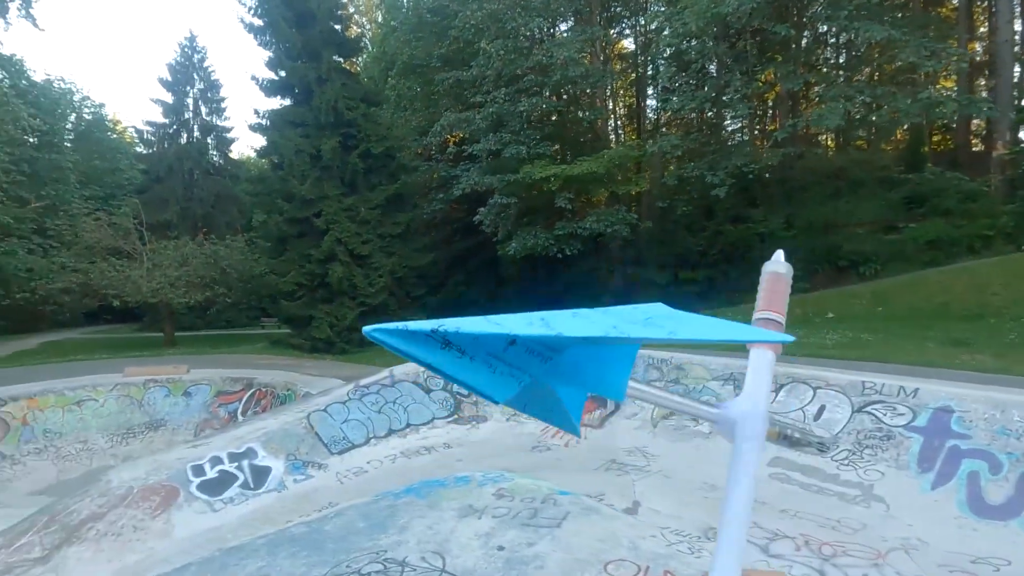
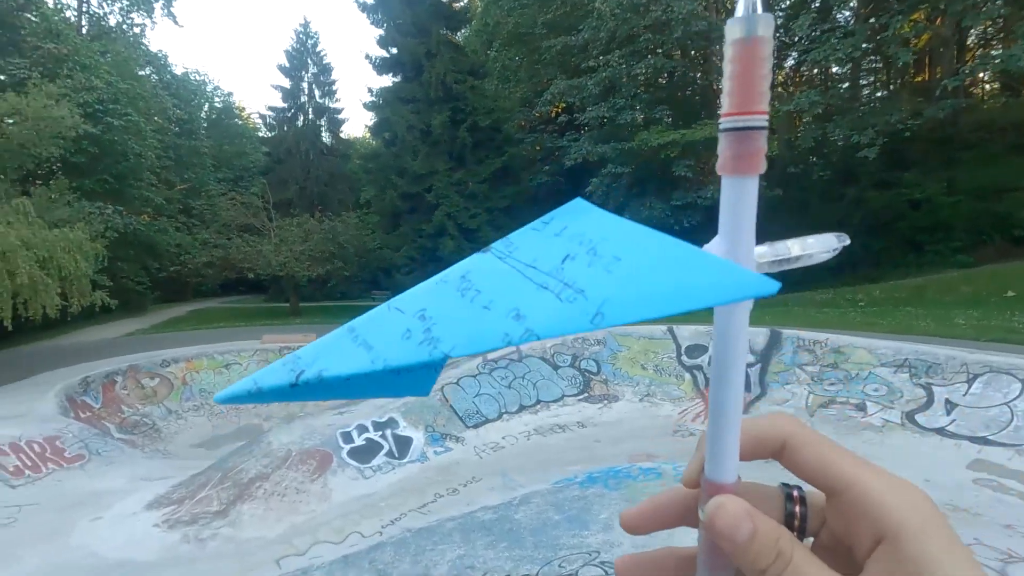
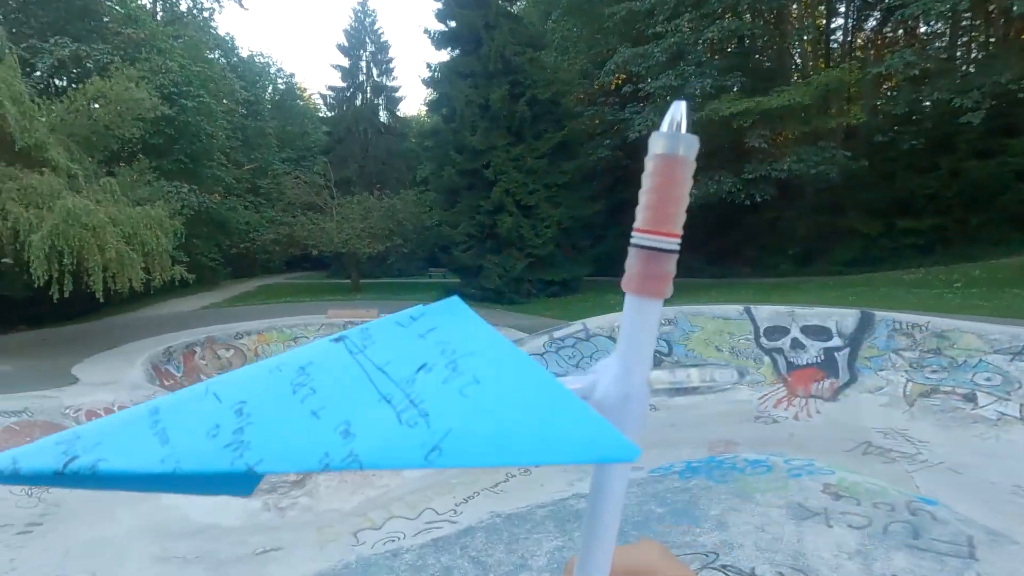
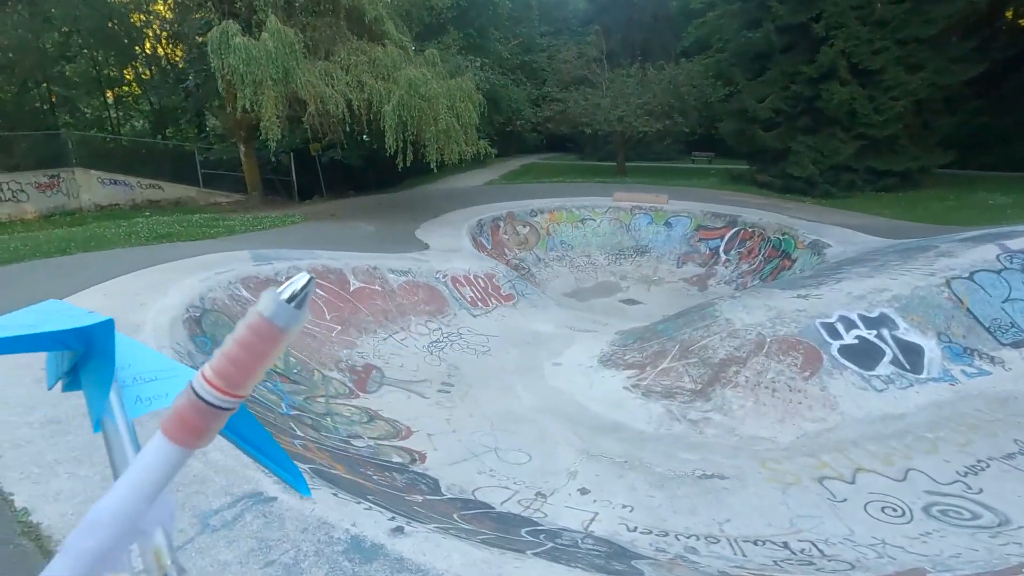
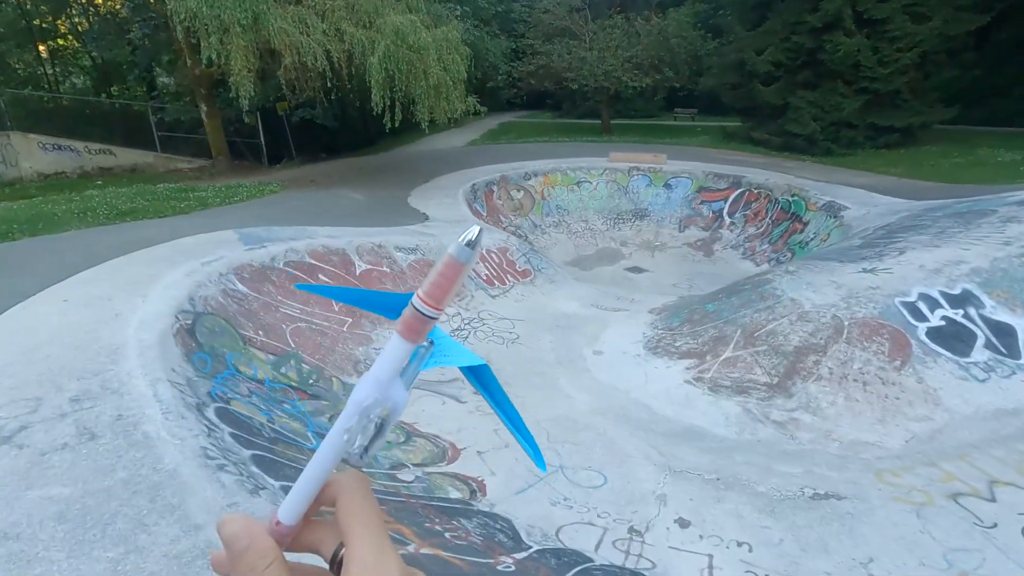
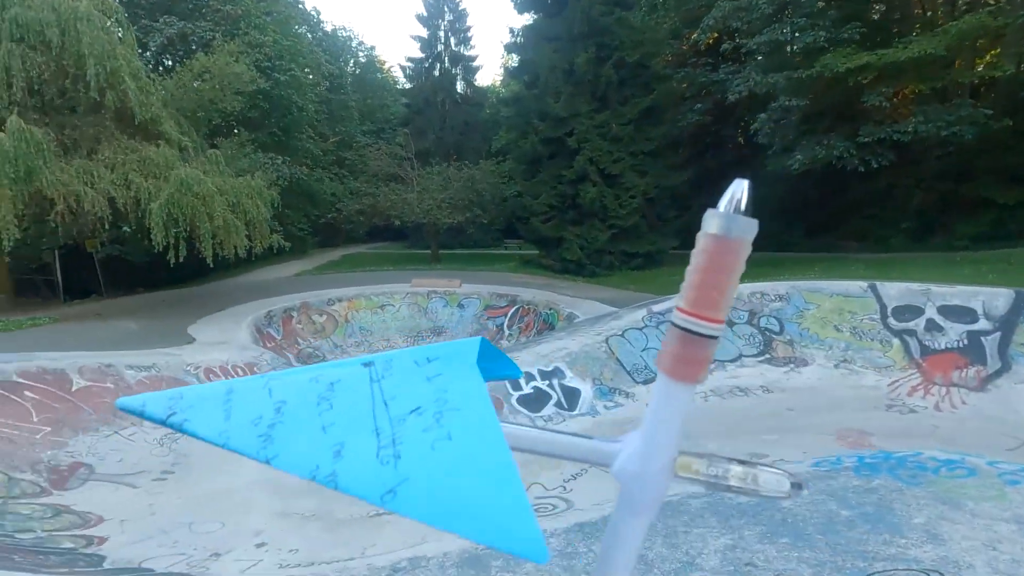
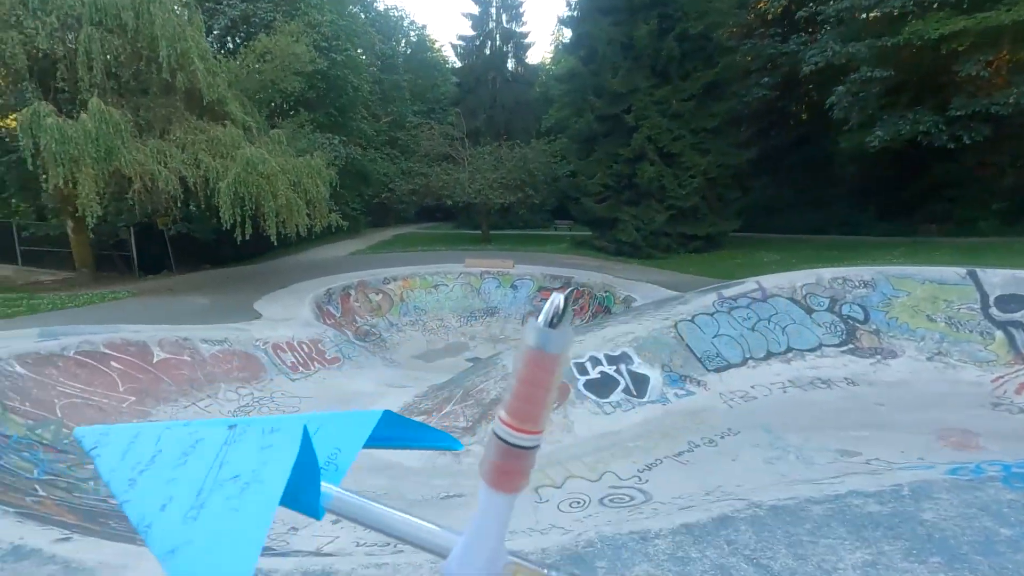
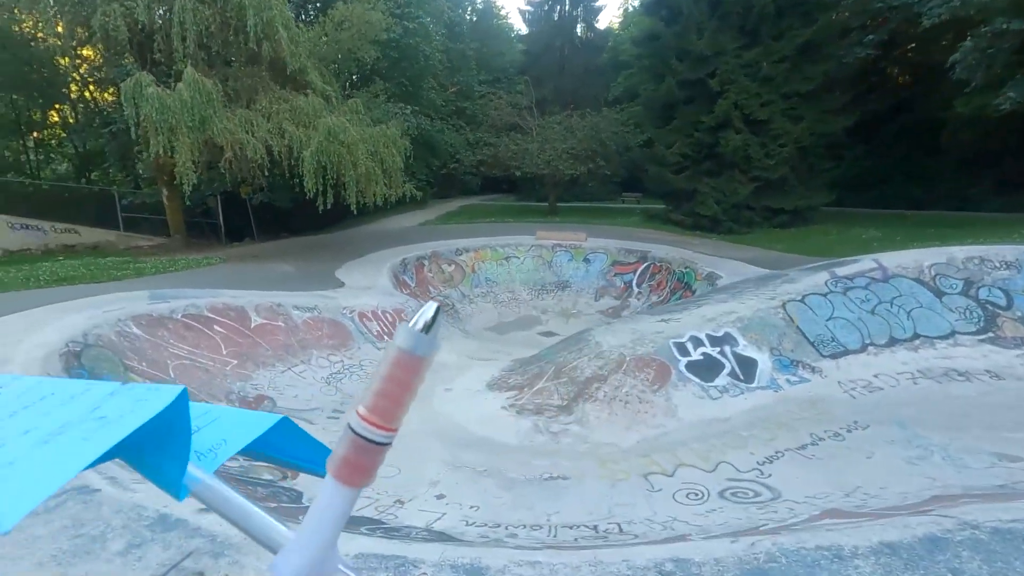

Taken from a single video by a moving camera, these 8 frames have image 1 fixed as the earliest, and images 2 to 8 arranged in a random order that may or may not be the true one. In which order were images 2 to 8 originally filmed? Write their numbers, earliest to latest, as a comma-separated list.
2, 3, 6, 7, 8, 4, 5
